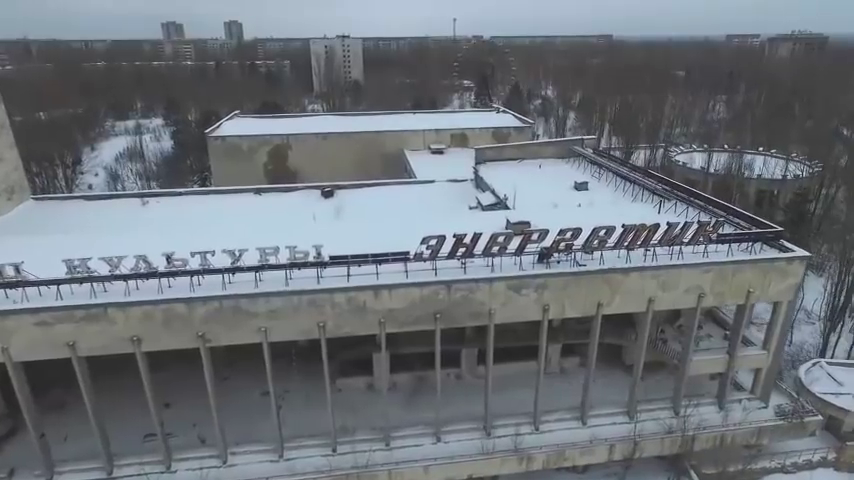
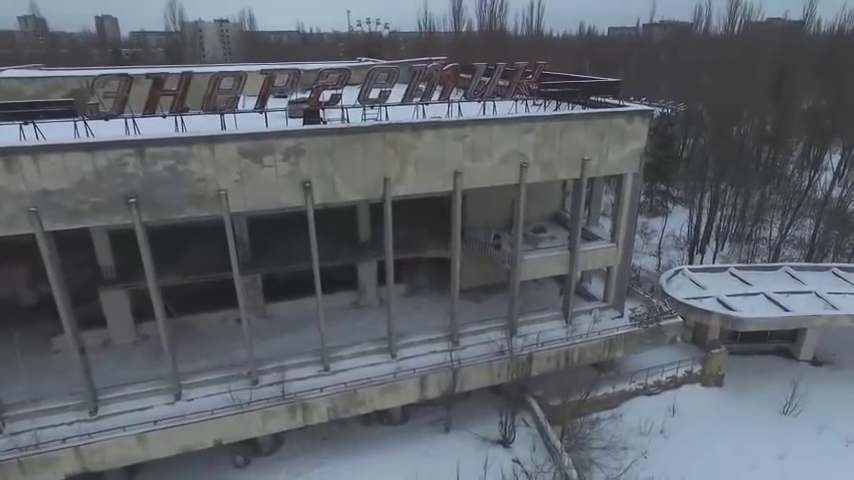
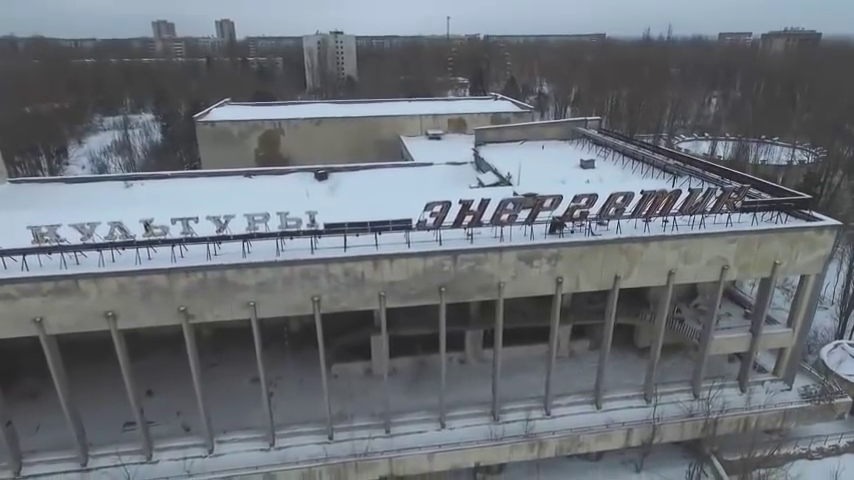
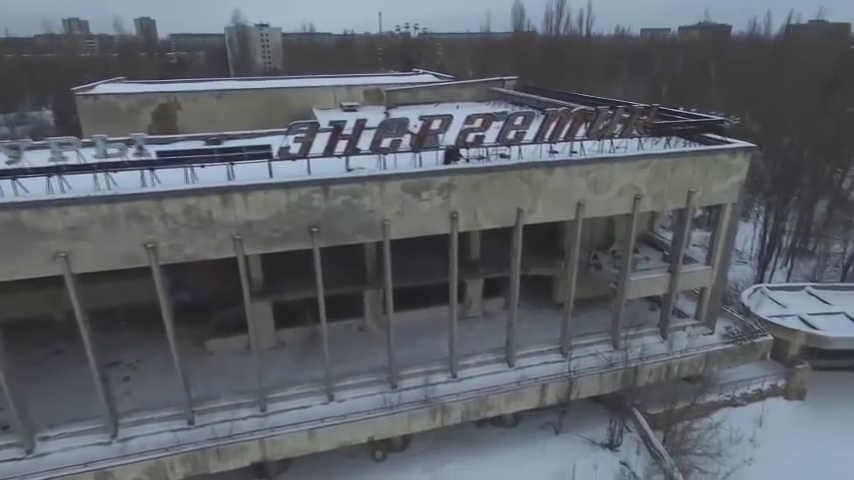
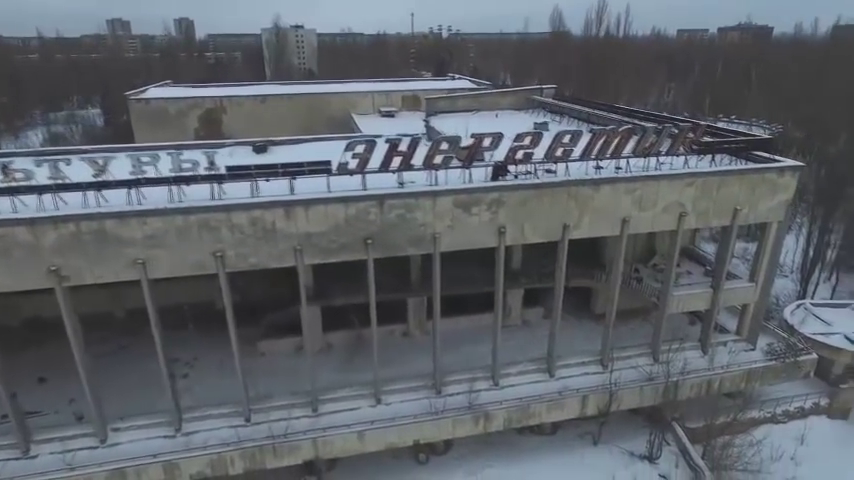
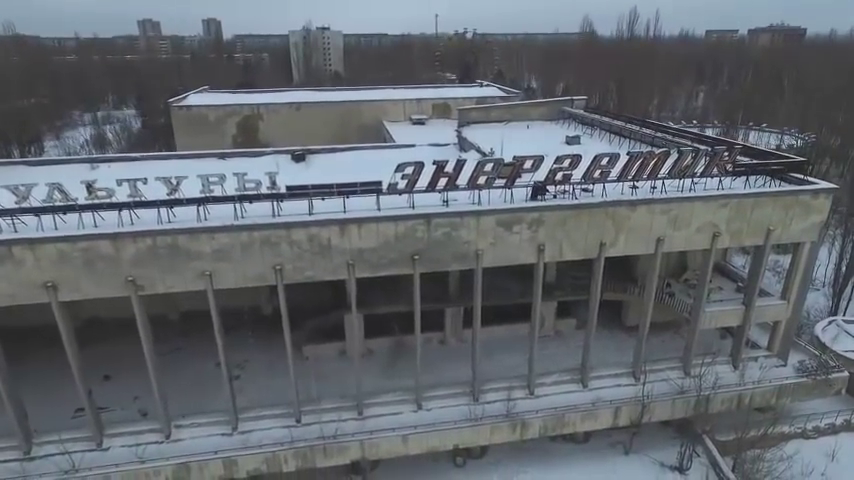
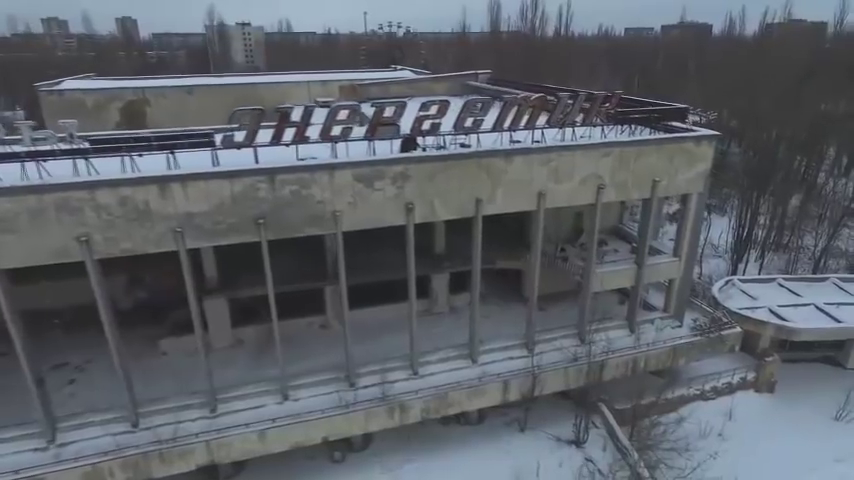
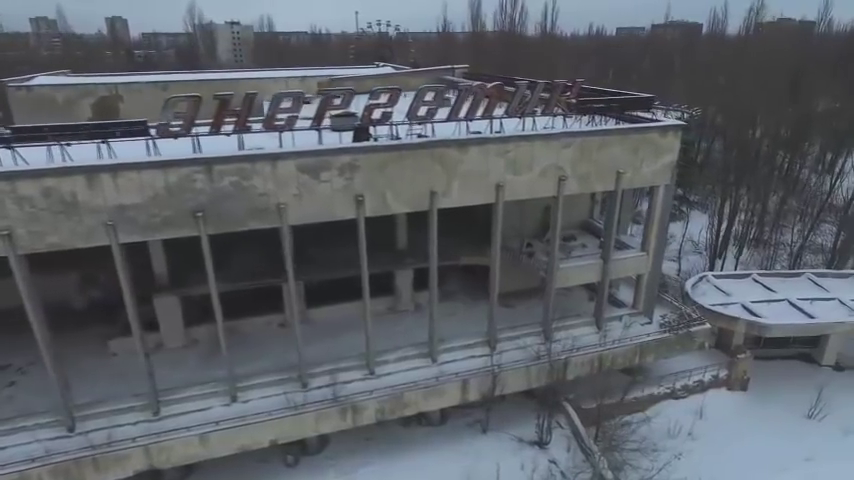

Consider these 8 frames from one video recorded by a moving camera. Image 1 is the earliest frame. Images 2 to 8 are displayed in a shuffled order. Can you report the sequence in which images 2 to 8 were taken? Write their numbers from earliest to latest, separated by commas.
3, 6, 5, 4, 7, 8, 2
